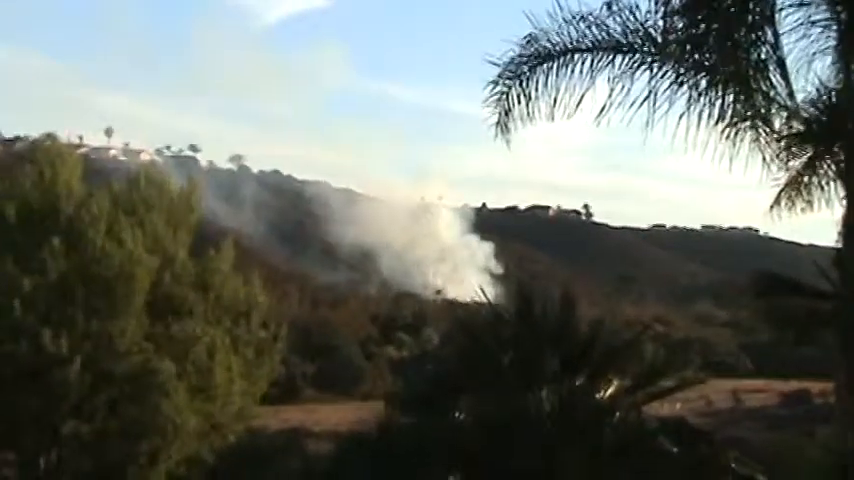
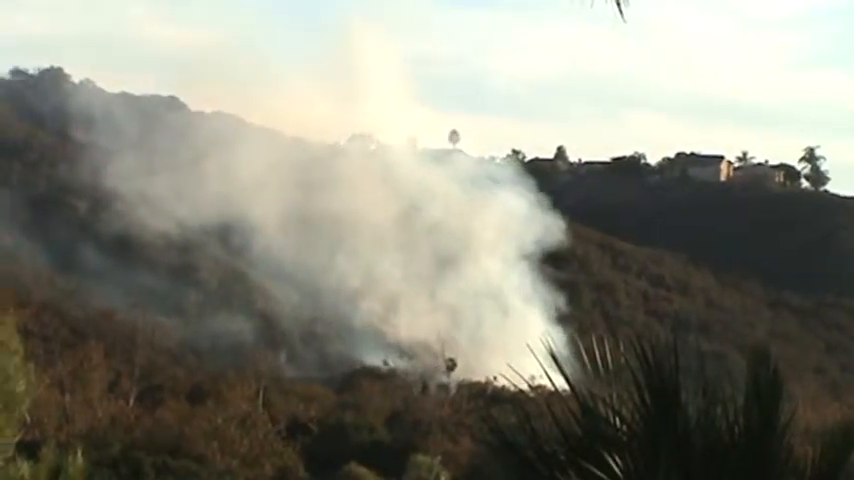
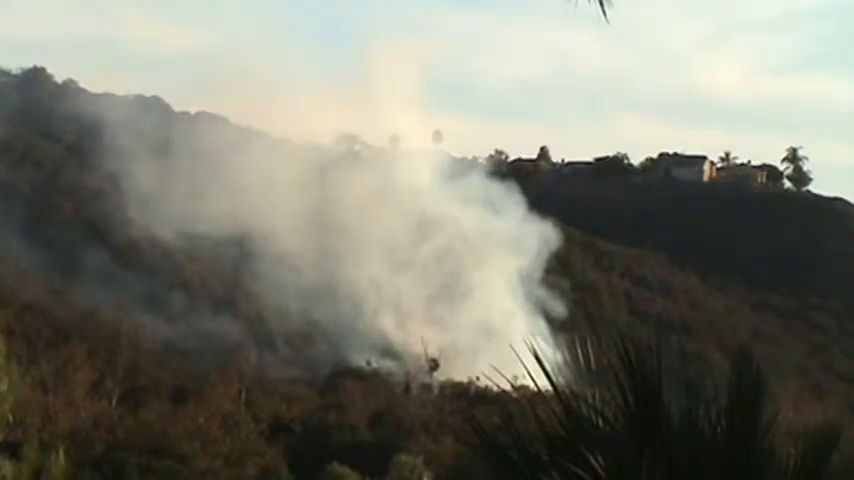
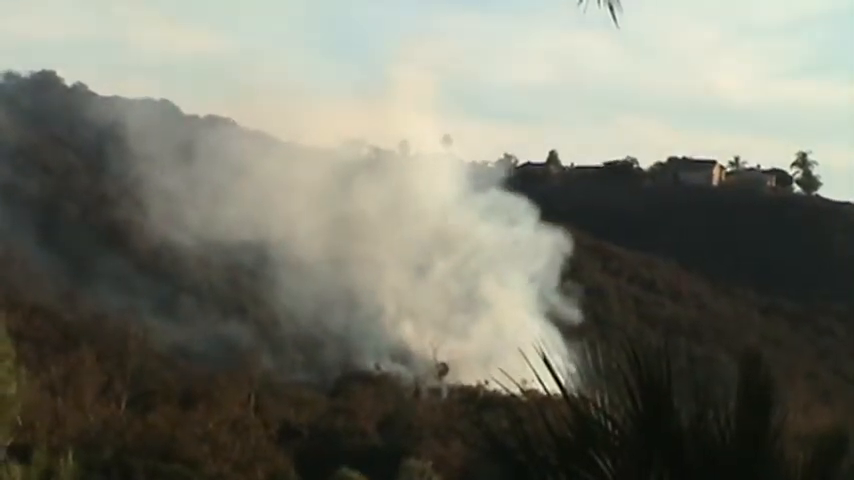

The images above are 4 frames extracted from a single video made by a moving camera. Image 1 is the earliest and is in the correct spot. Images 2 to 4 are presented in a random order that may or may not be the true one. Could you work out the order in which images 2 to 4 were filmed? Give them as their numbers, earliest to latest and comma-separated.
4, 3, 2
